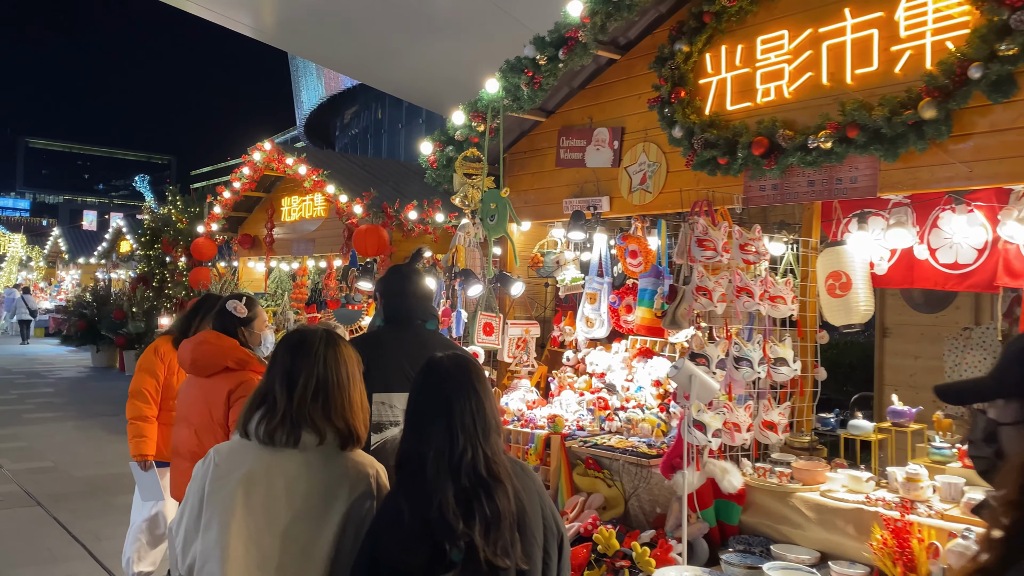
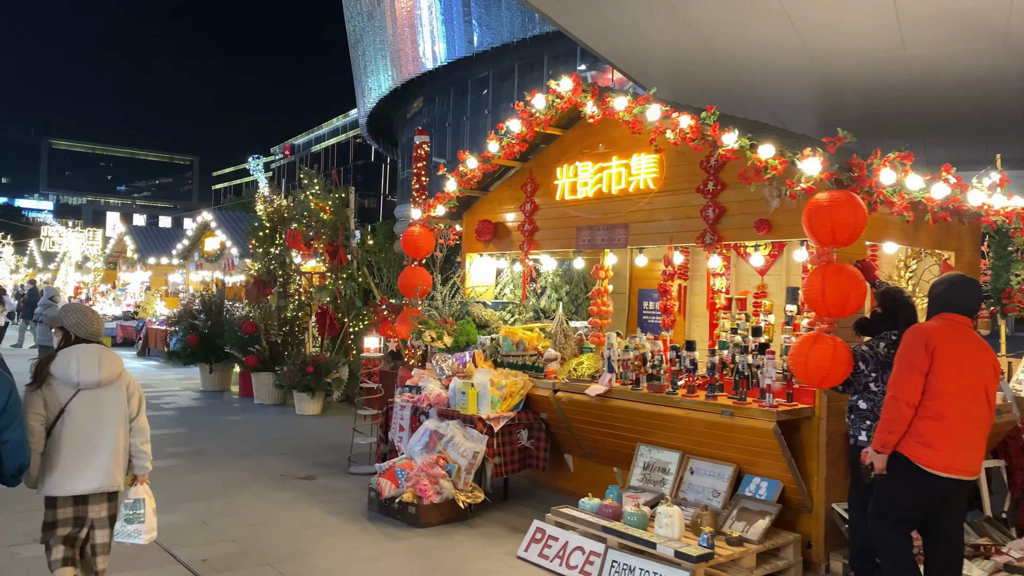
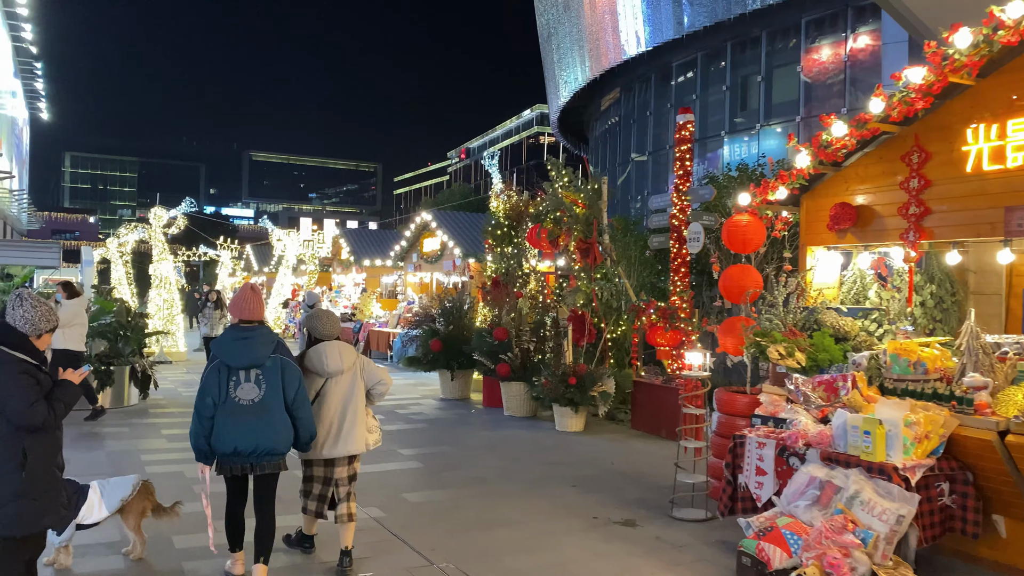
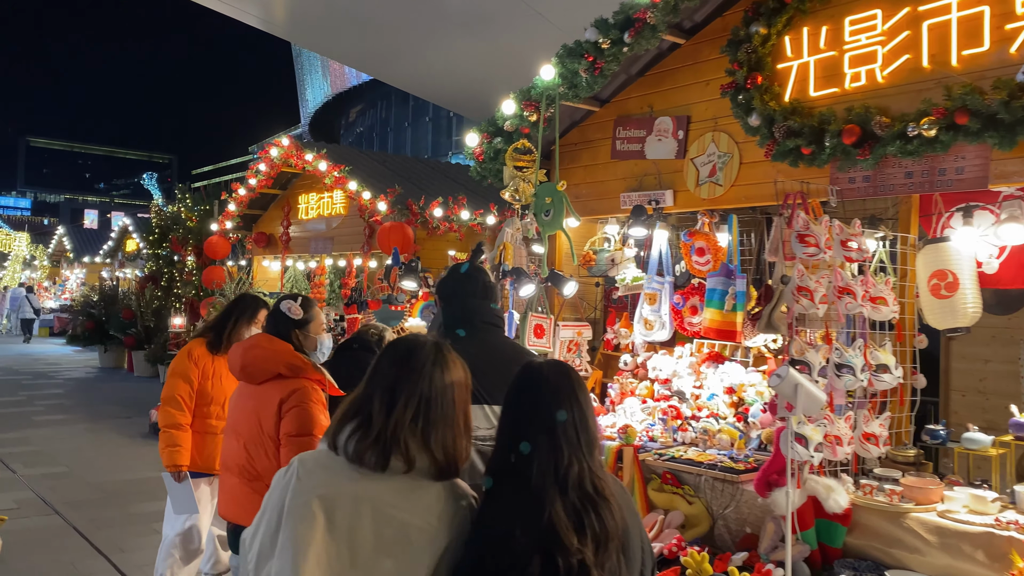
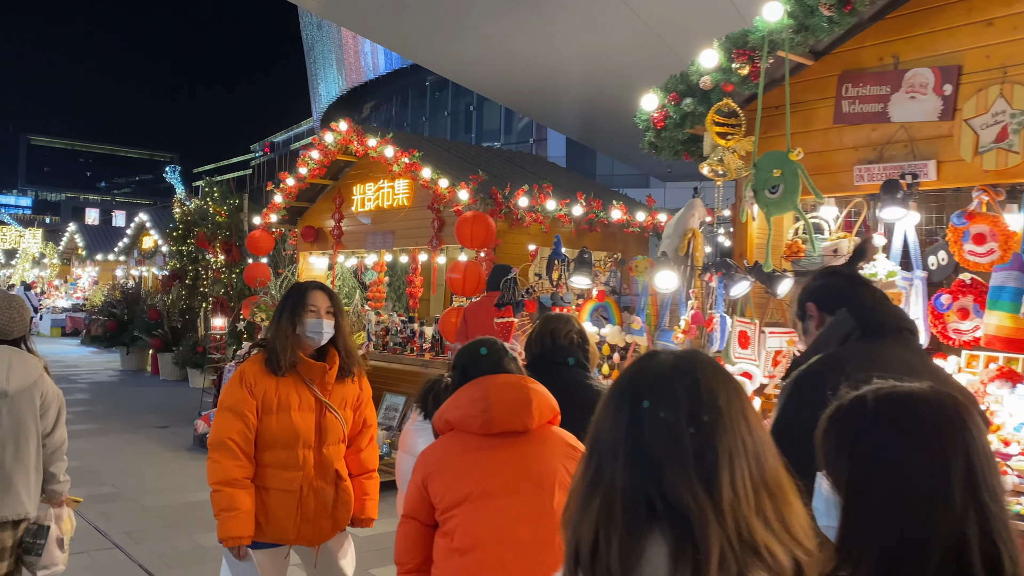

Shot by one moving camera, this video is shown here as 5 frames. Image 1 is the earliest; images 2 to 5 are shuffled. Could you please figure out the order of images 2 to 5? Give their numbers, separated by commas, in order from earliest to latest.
4, 5, 2, 3
